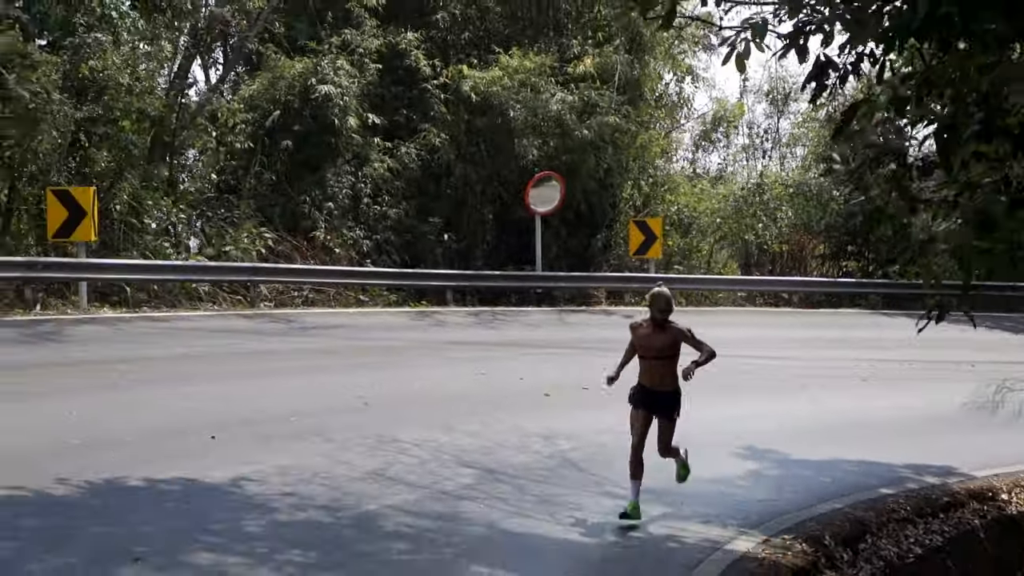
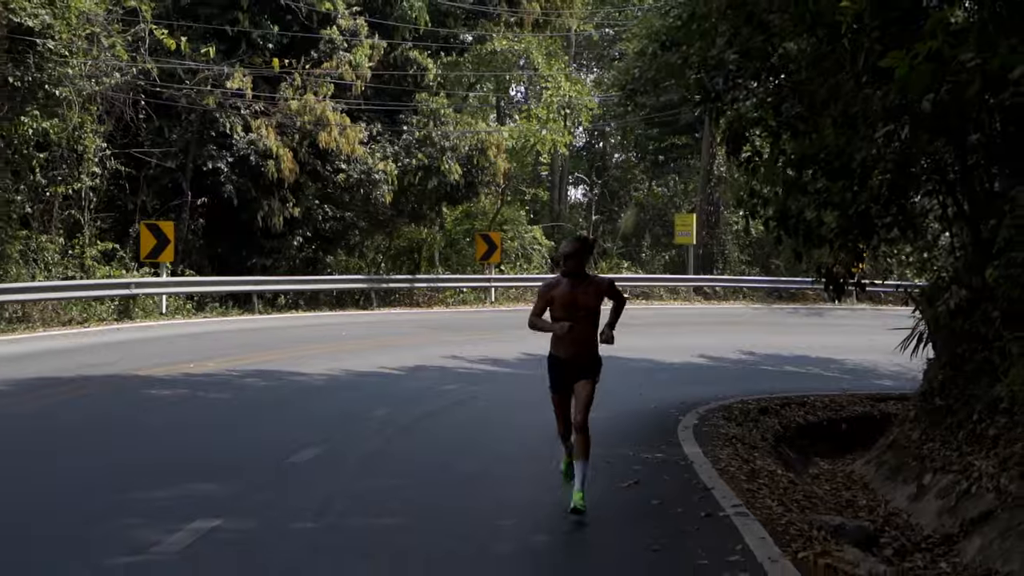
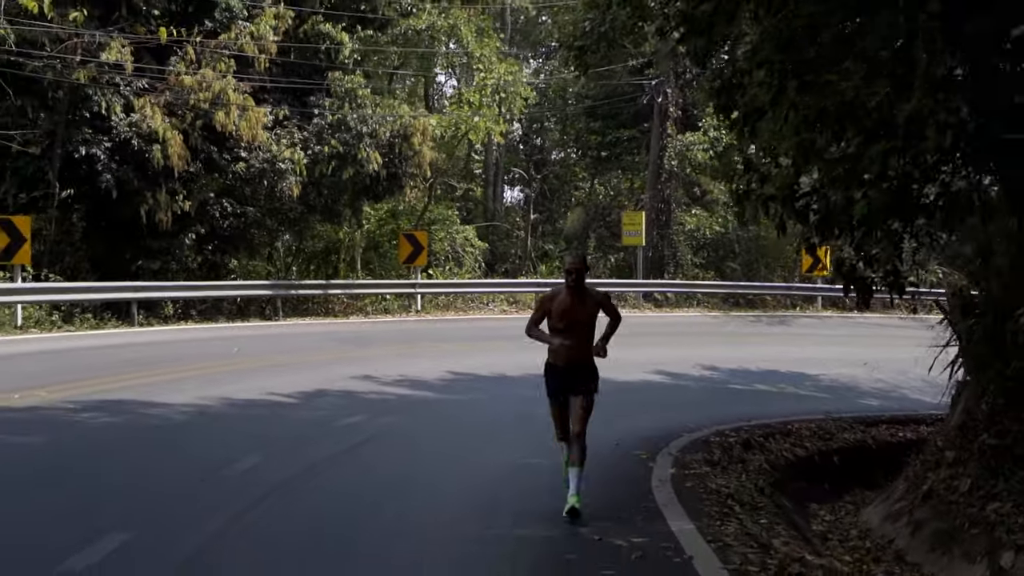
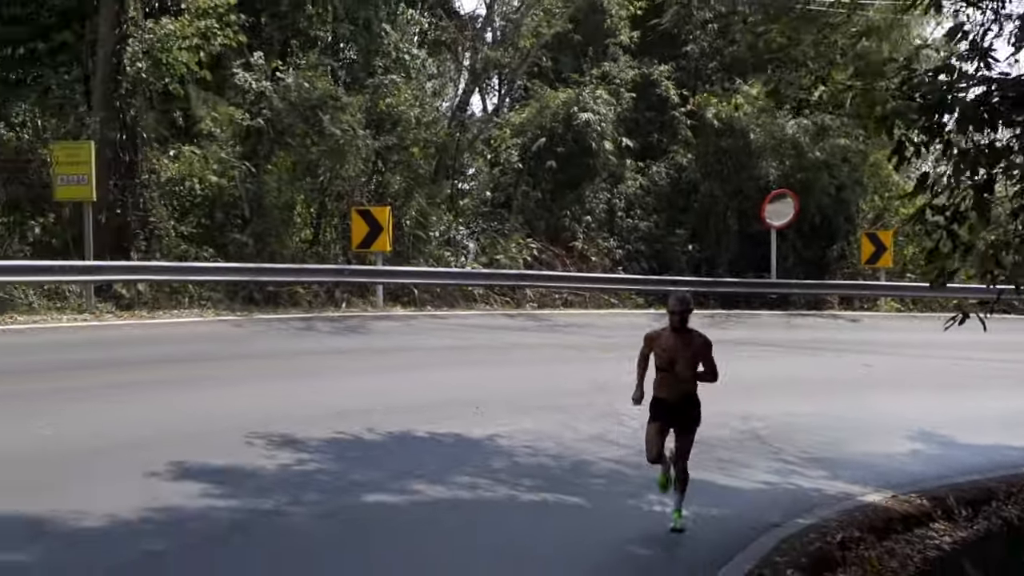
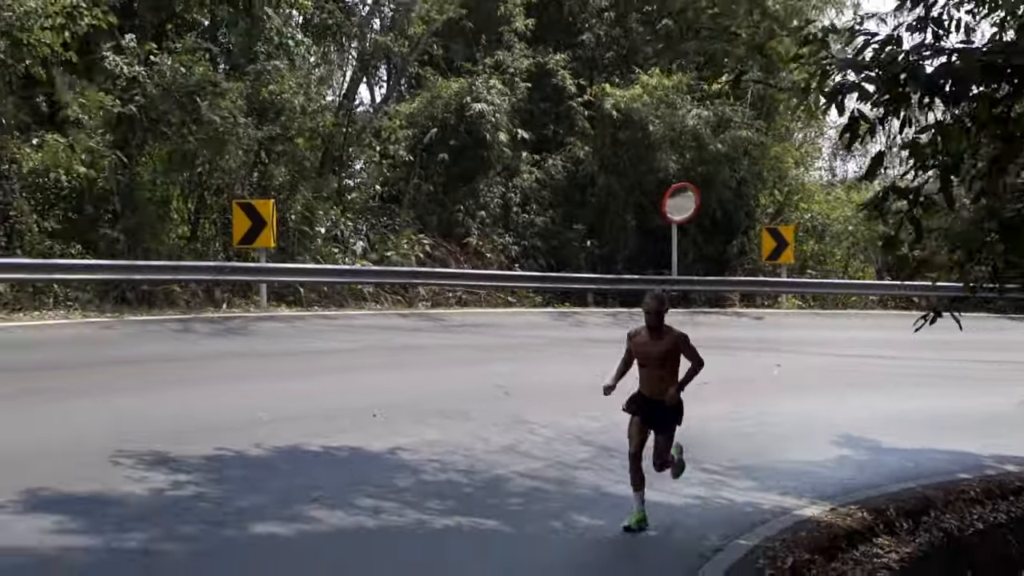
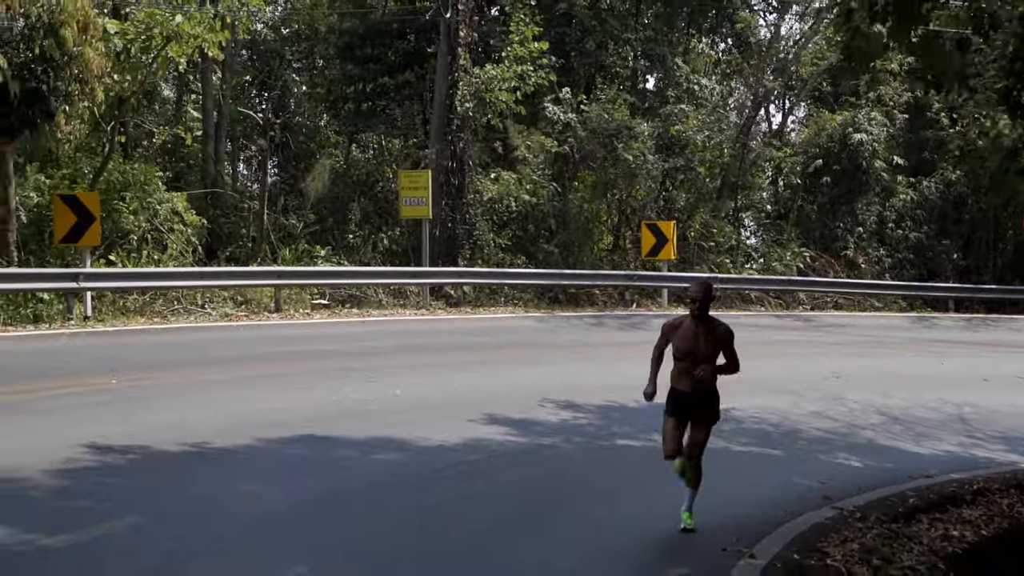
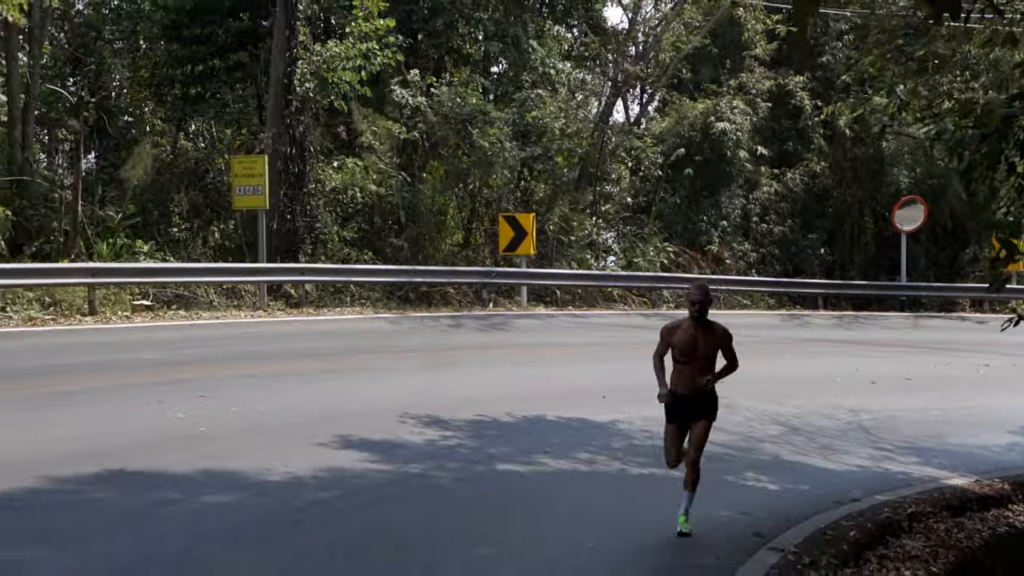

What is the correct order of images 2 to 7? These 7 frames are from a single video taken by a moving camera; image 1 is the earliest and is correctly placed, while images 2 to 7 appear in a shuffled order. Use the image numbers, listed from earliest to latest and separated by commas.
5, 4, 7, 6, 3, 2
